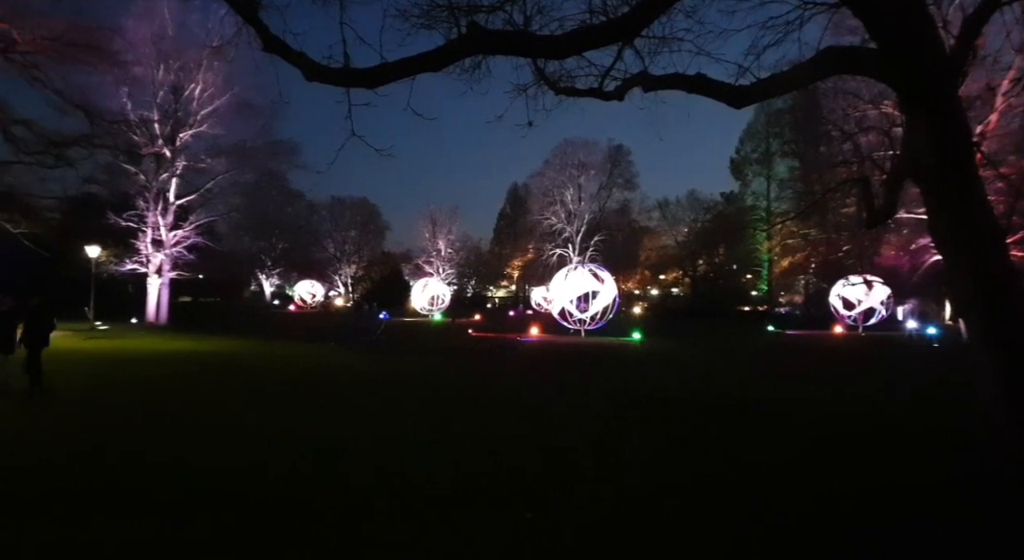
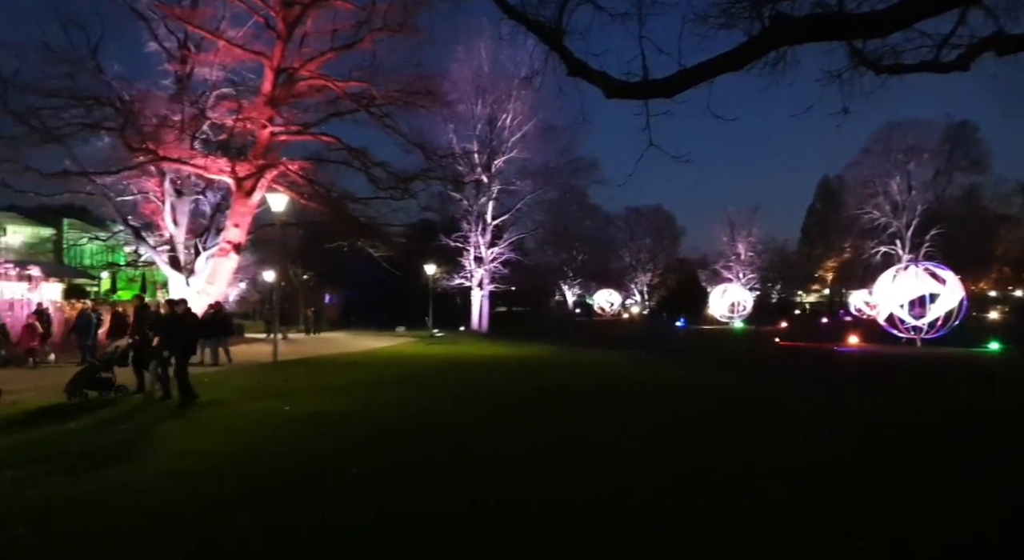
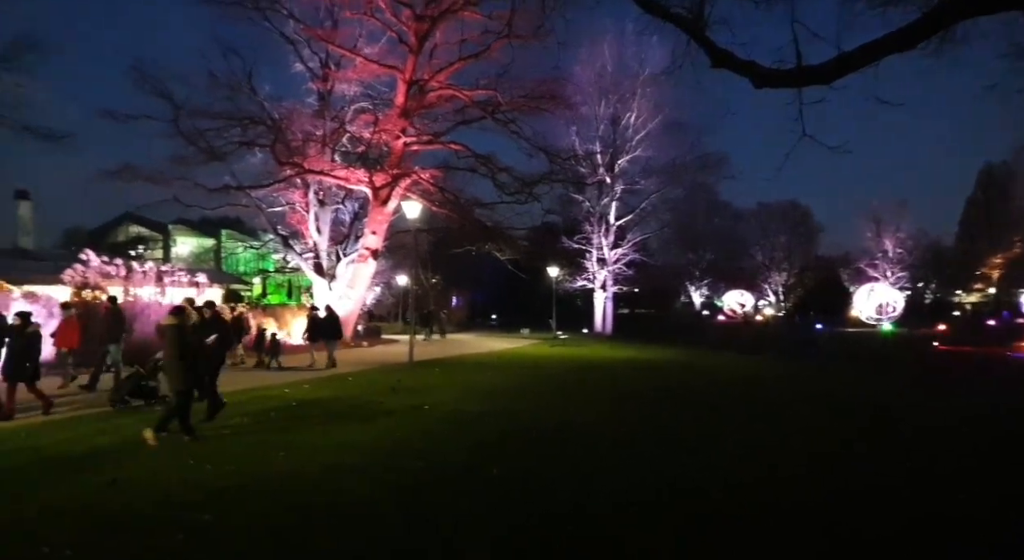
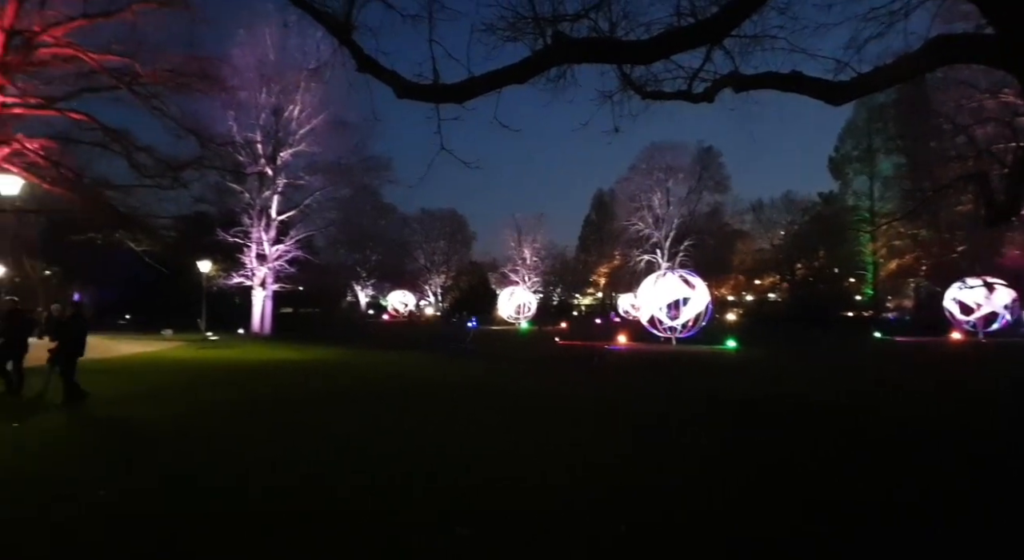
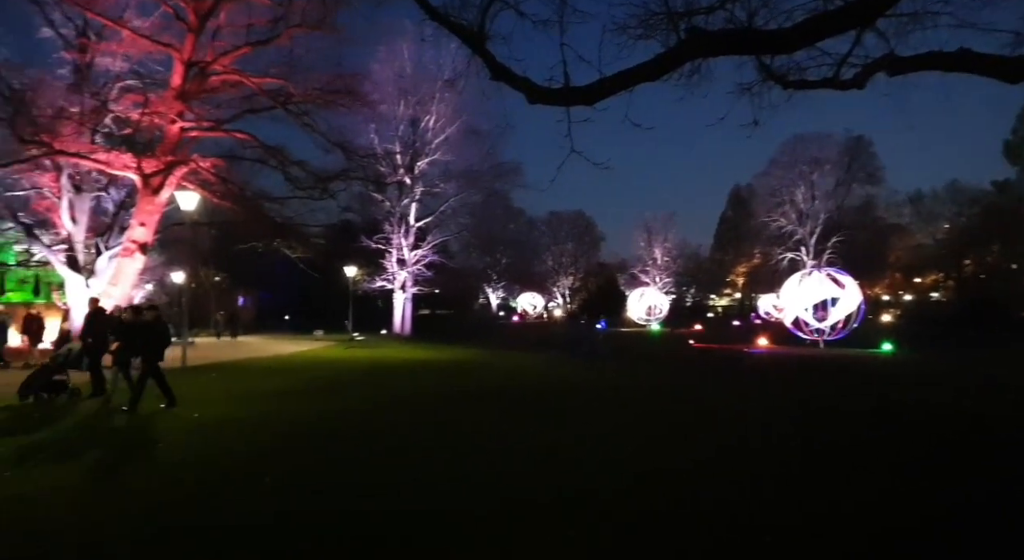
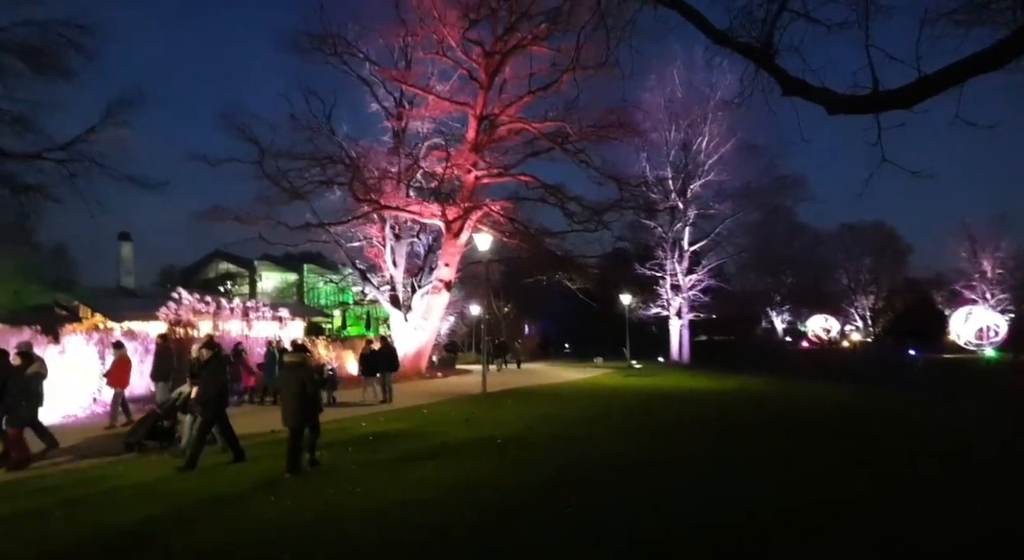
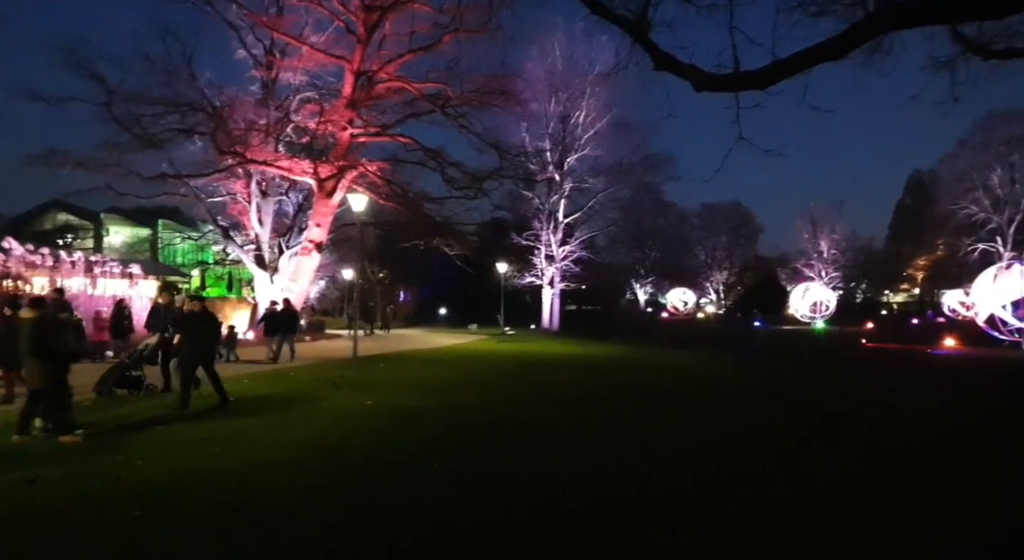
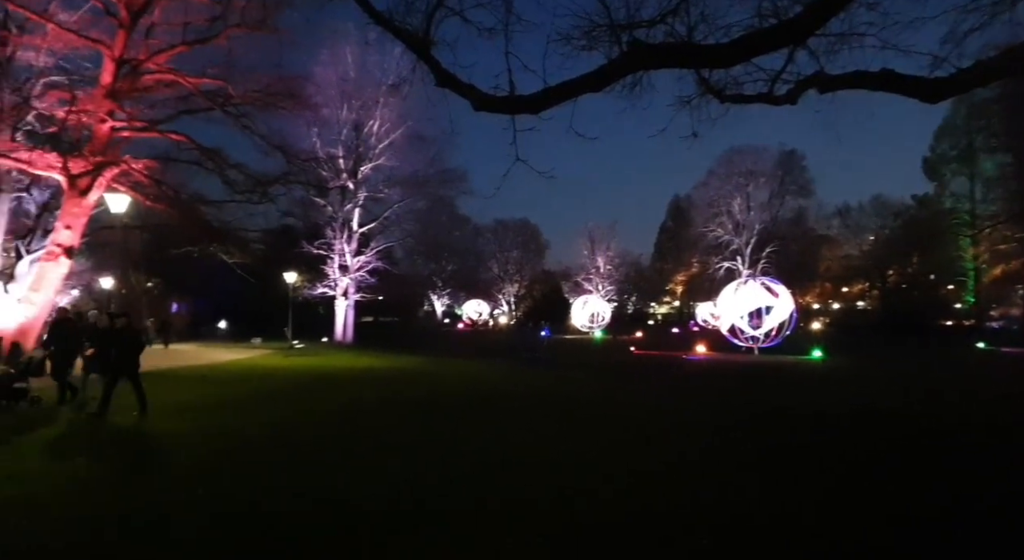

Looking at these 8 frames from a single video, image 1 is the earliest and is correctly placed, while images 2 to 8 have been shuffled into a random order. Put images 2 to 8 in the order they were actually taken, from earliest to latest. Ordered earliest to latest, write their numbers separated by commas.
4, 8, 5, 2, 7, 3, 6
